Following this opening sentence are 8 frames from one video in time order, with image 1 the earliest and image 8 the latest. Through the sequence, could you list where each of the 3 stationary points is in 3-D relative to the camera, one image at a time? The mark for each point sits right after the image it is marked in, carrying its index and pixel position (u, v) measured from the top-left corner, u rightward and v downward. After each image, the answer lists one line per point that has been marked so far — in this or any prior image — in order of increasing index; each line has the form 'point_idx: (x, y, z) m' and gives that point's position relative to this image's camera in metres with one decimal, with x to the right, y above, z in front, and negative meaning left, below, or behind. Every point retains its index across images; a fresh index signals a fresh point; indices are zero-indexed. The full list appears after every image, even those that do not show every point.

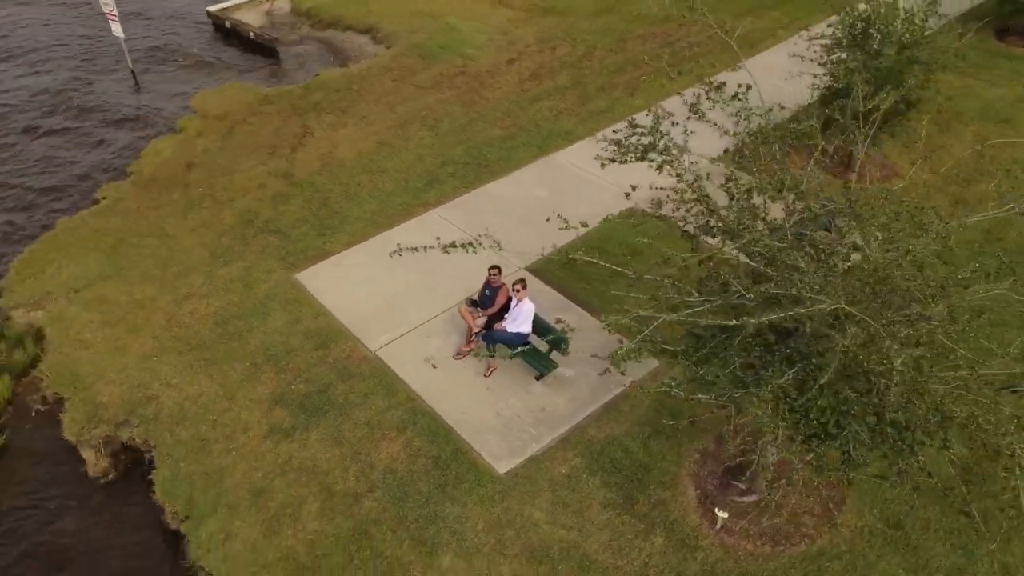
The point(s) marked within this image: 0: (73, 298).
0: (-6.1, -0.1, +11.5) m
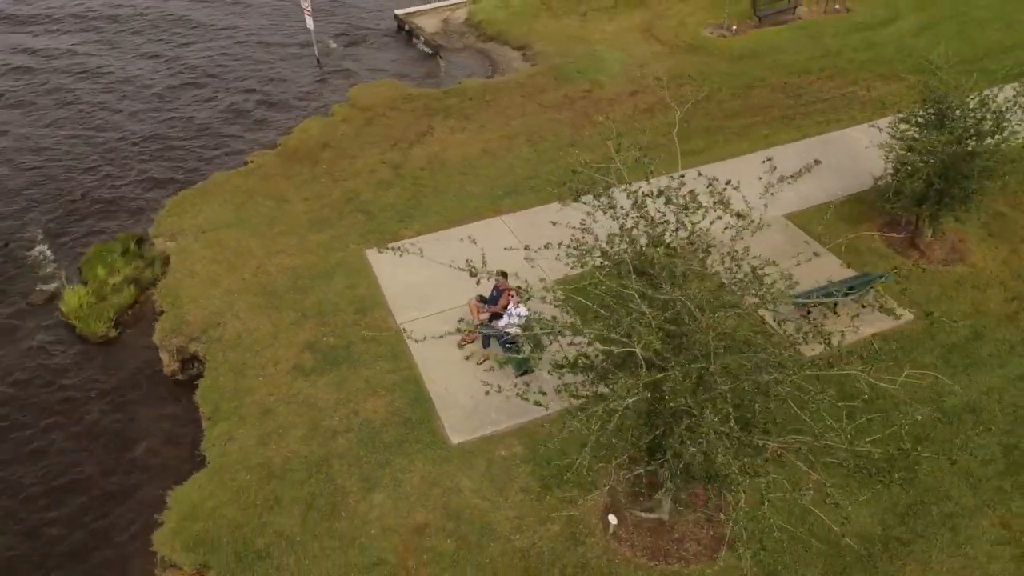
0: (-5.4, +0.9, +14.5) m
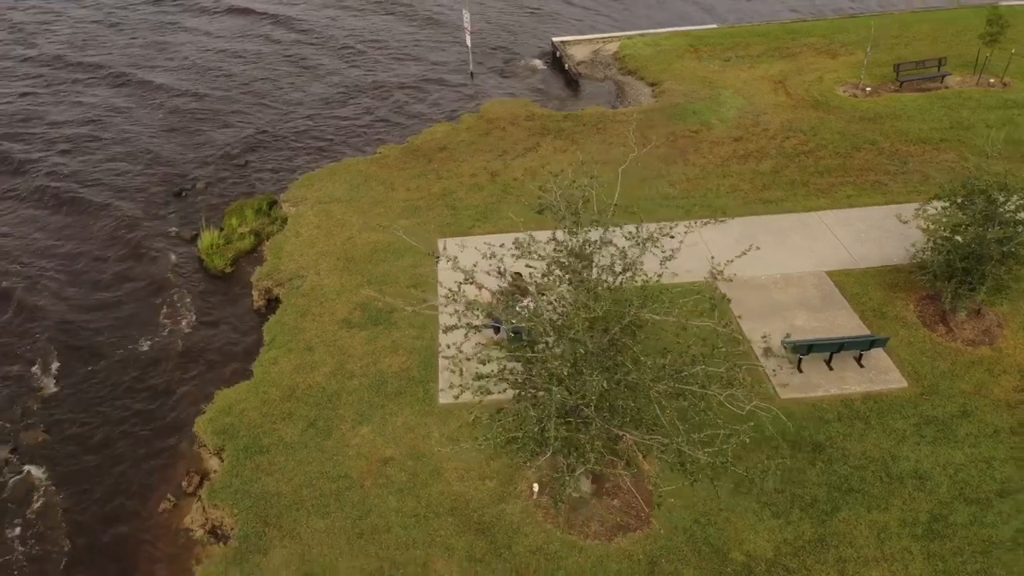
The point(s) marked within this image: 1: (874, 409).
0: (-4.1, +1.7, +17.5) m
1: (+5.4, -1.8, +12.4) m
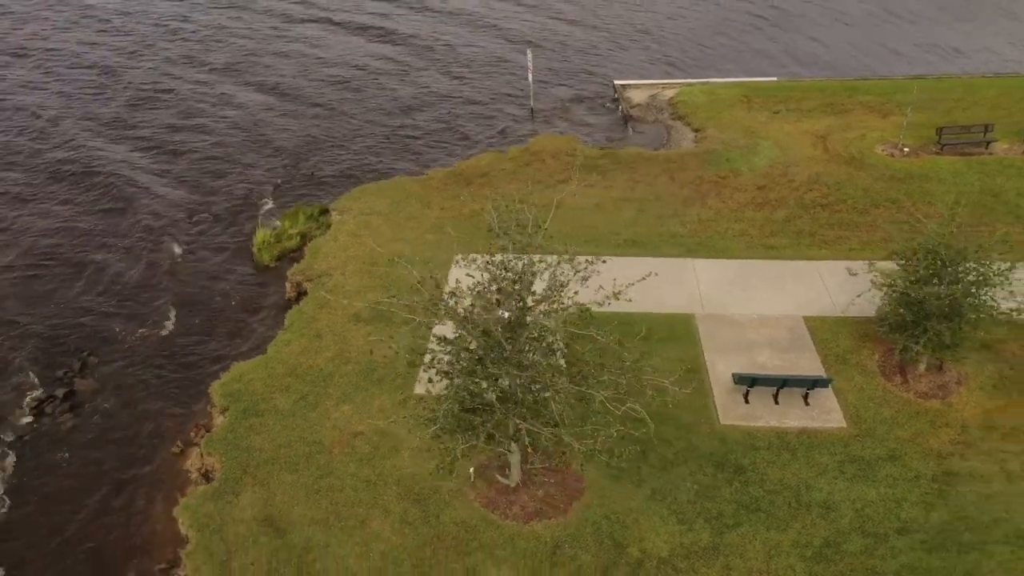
0: (-3.6, +1.7, +19.8) m
1: (+4.7, -2.5, +13.3) m
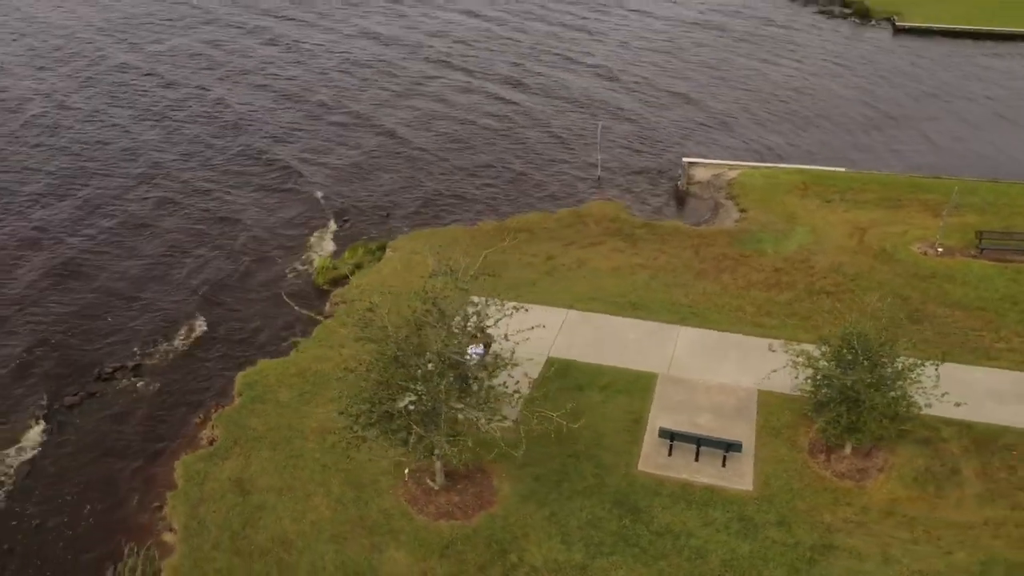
0: (-2.9, +0.9, +23.0) m
1: (+3.4, -3.7, +14.8) m
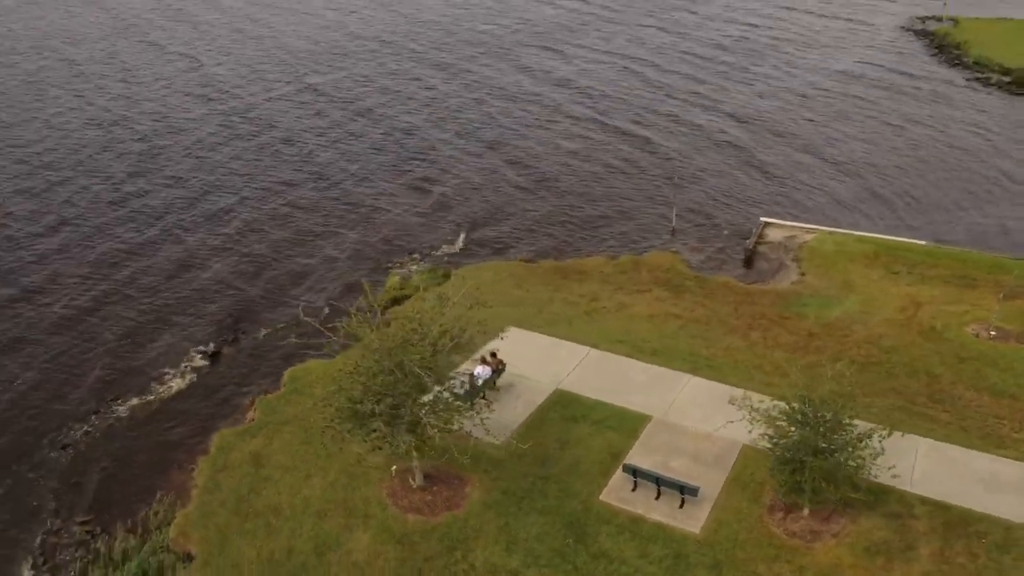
0: (-1.4, +0.2, +25.3) m
1: (+2.6, -4.7, +15.9) m
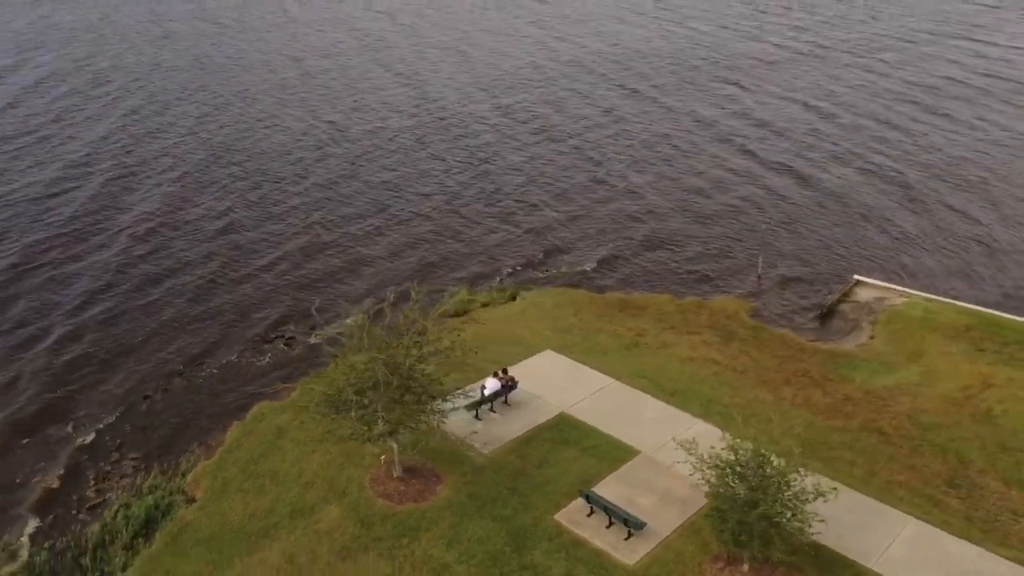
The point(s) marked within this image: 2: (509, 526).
0: (+0.5, -0.5, +26.9) m
1: (+1.5, -5.4, +16.7) m
2: (0.0, -5.0, +17.5) m
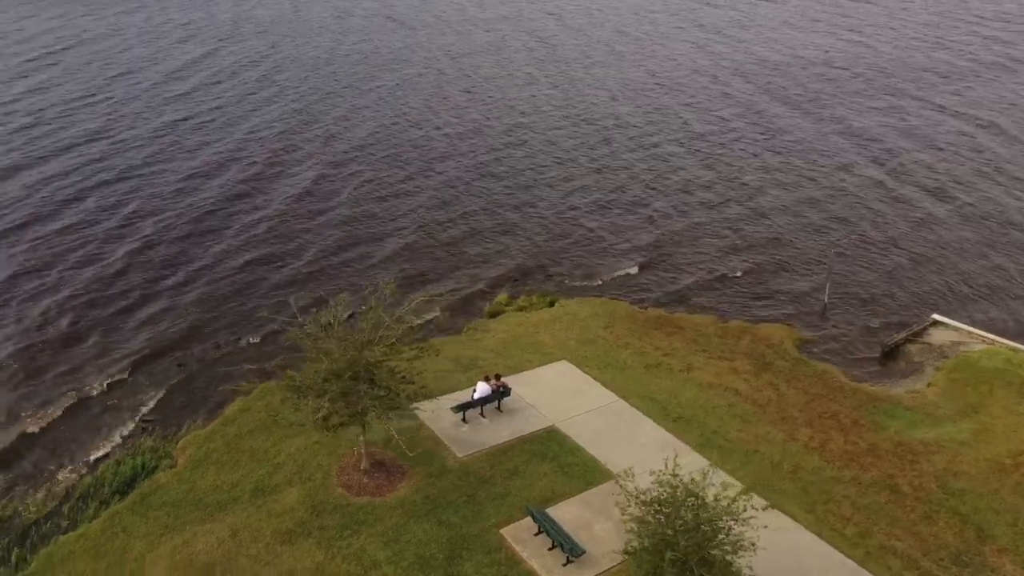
0: (+1.6, -0.8, +26.2) m
1: (+0.1, -5.6, +16.1) m
2: (-1.2, -5.0, +17.1) m
